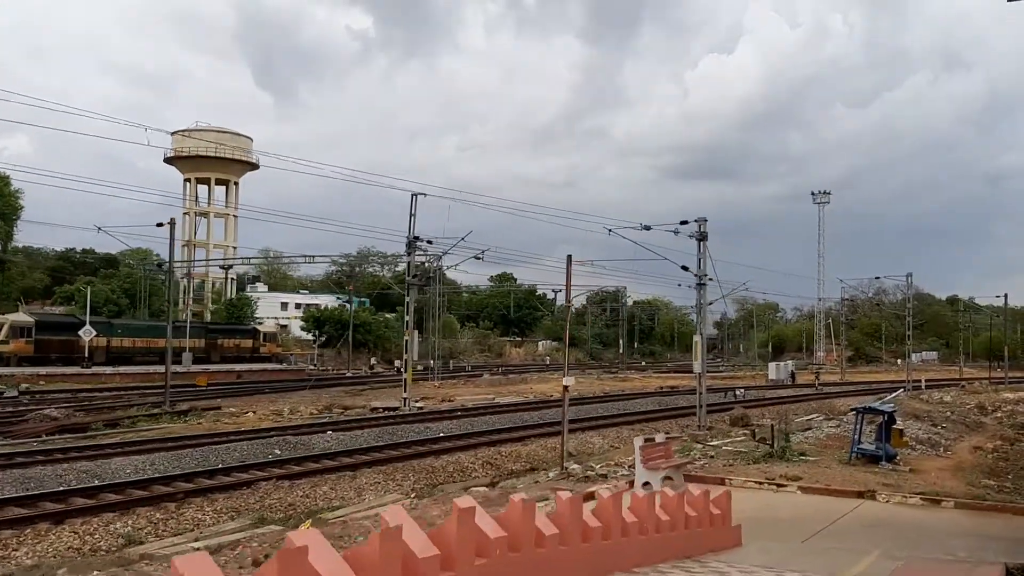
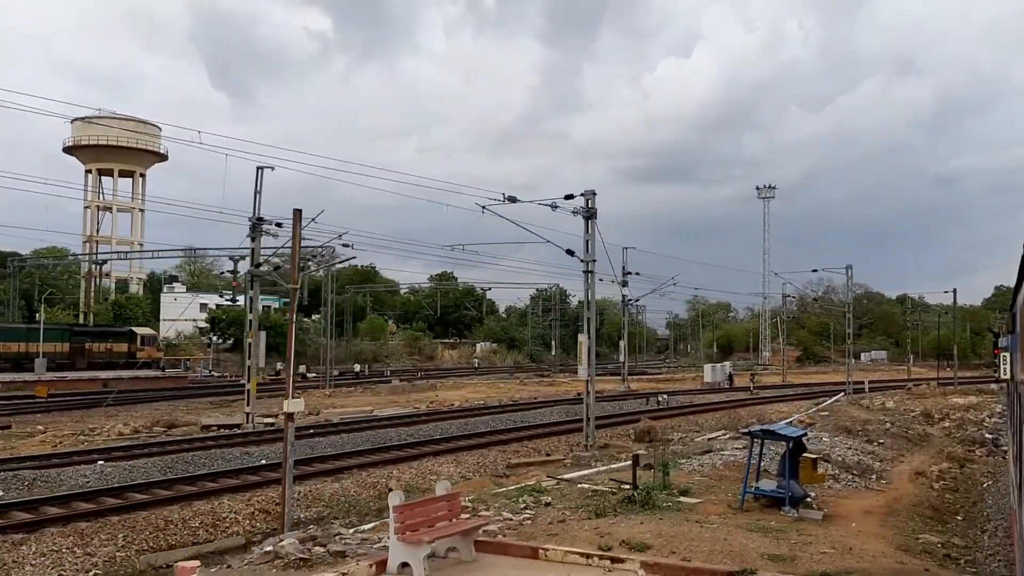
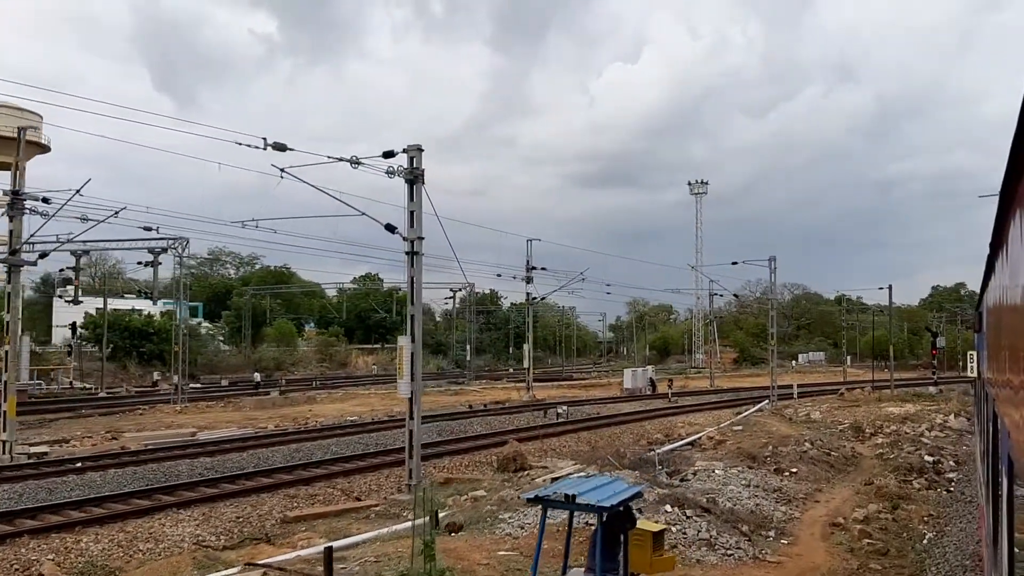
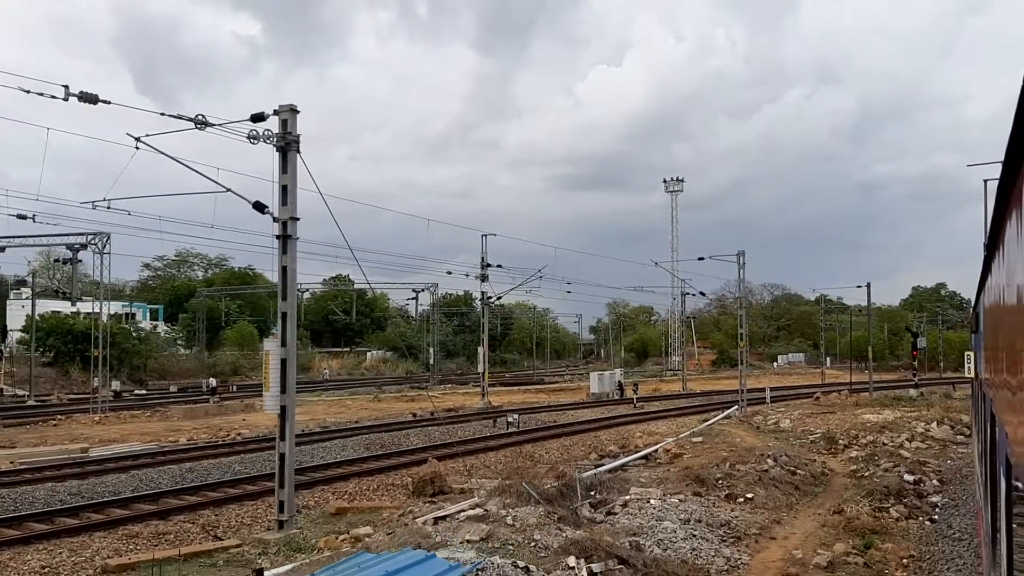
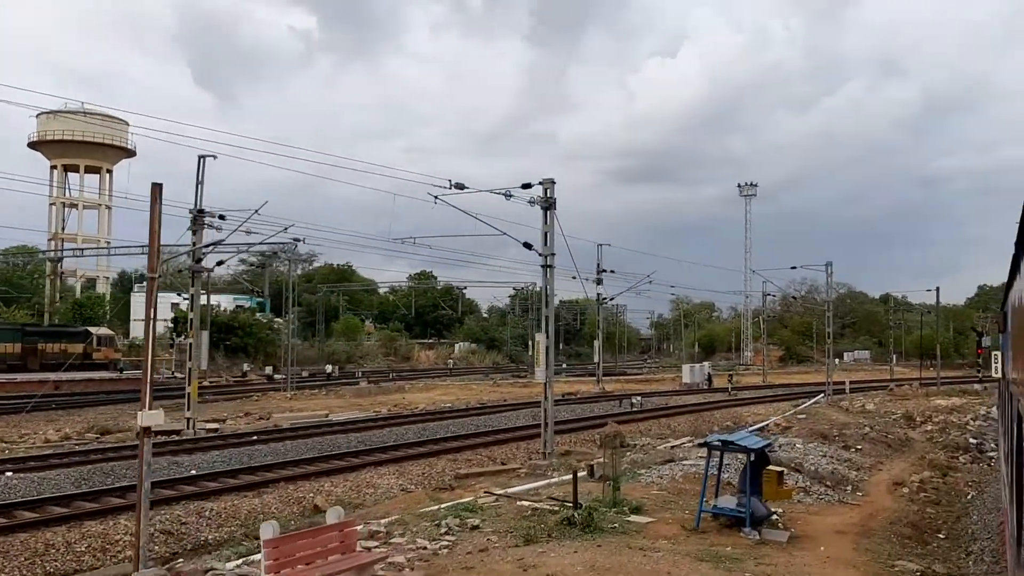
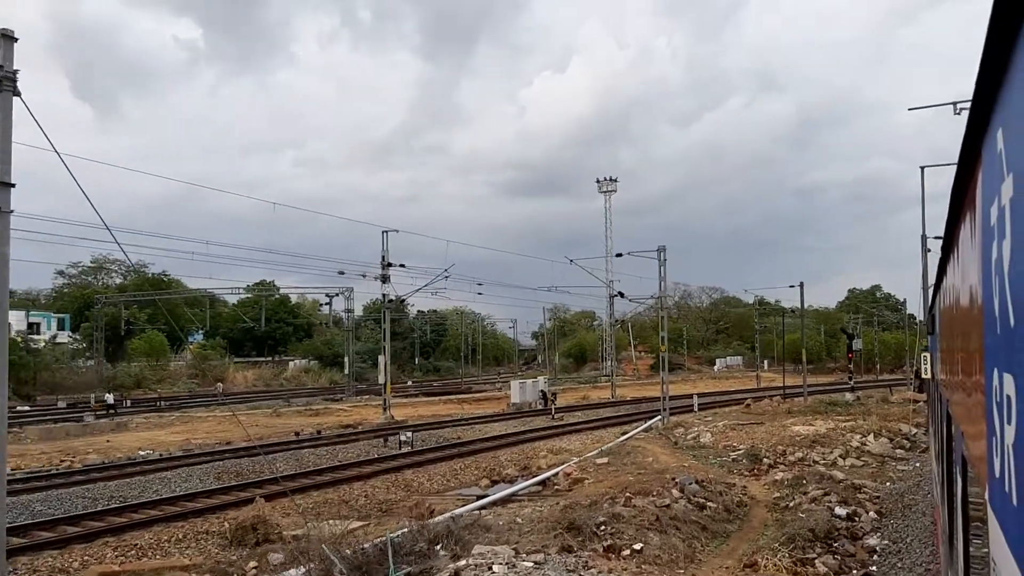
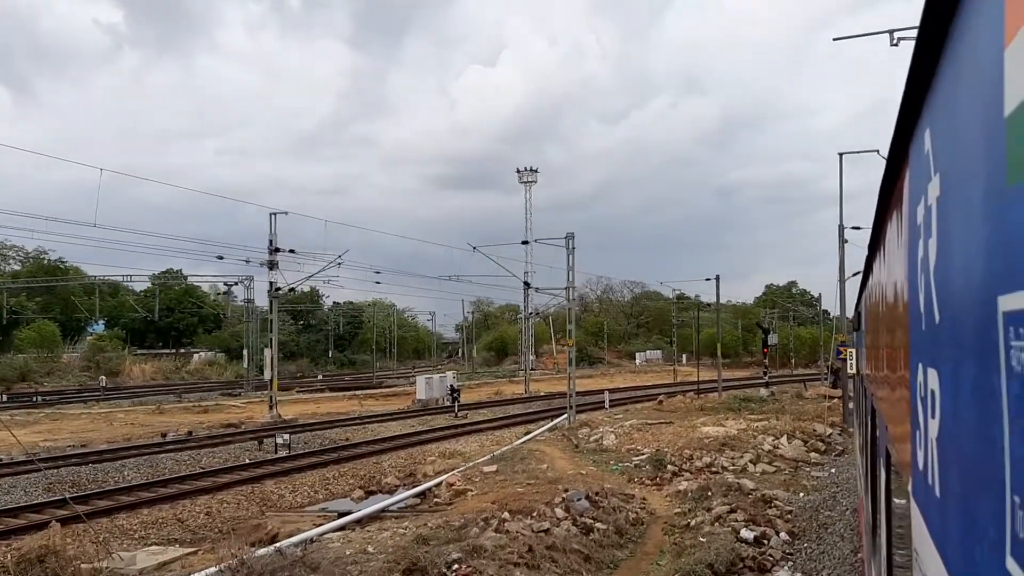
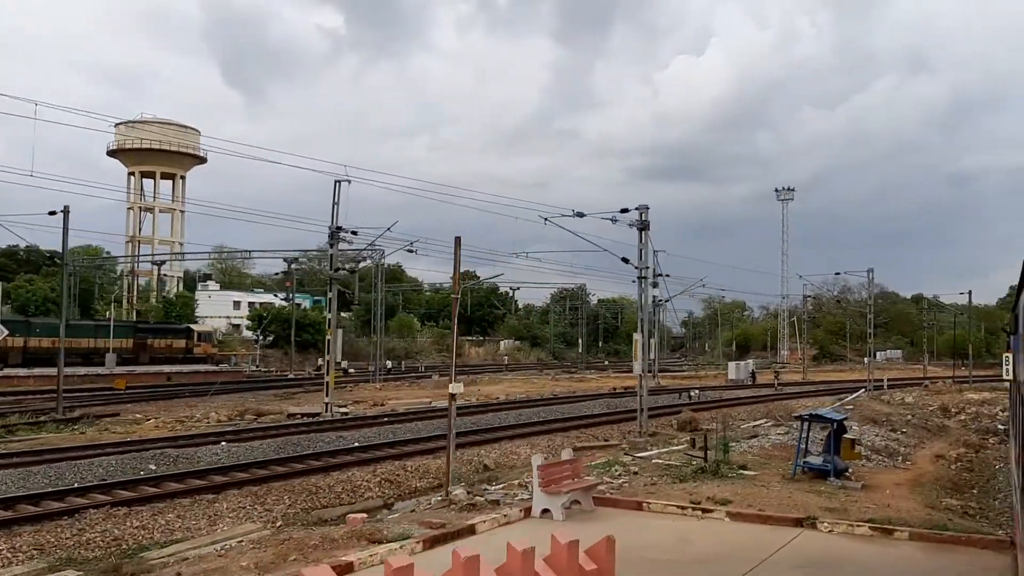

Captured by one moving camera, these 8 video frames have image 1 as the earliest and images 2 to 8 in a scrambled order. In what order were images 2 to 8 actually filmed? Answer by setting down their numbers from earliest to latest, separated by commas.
8, 2, 5, 3, 4, 6, 7
